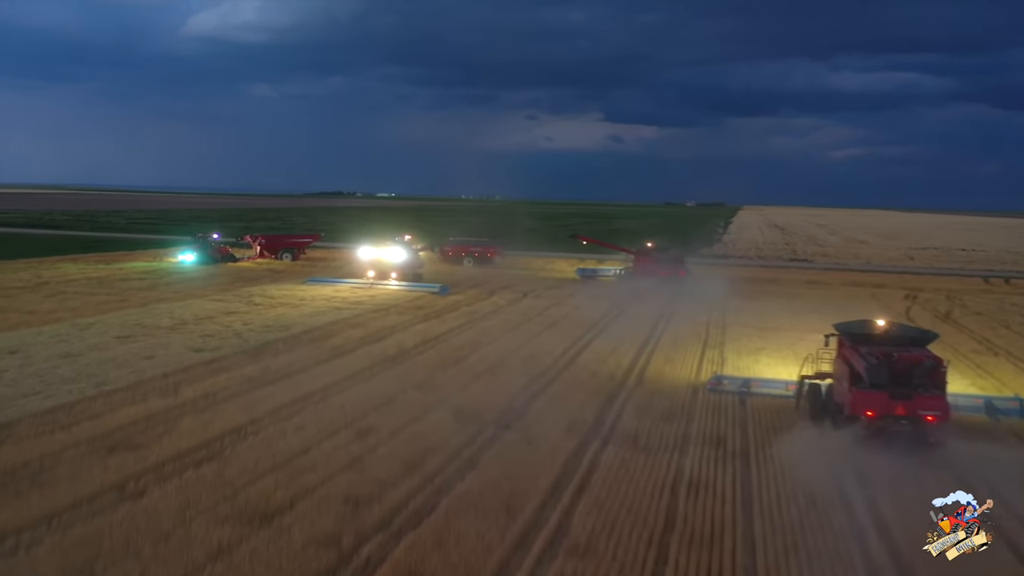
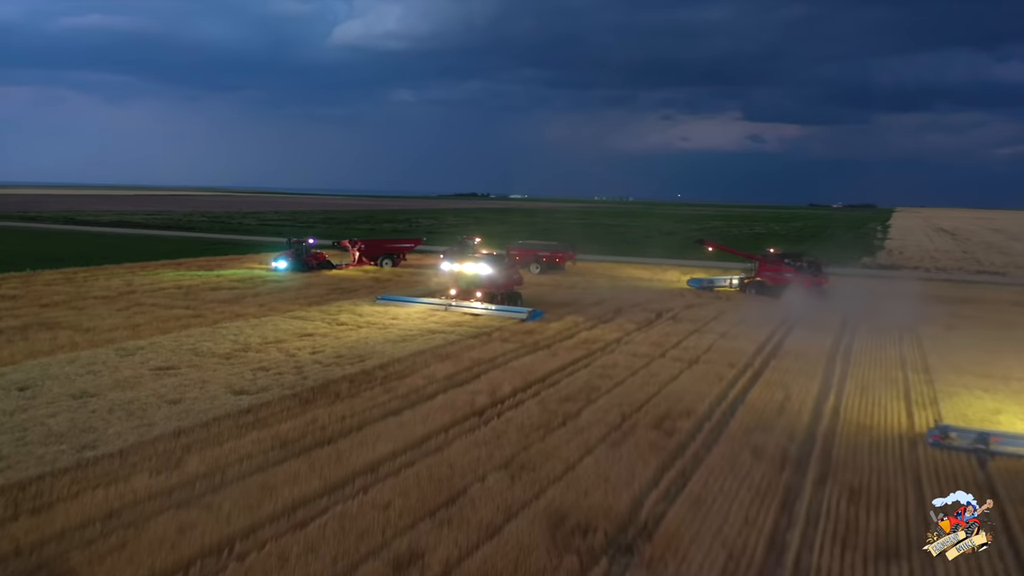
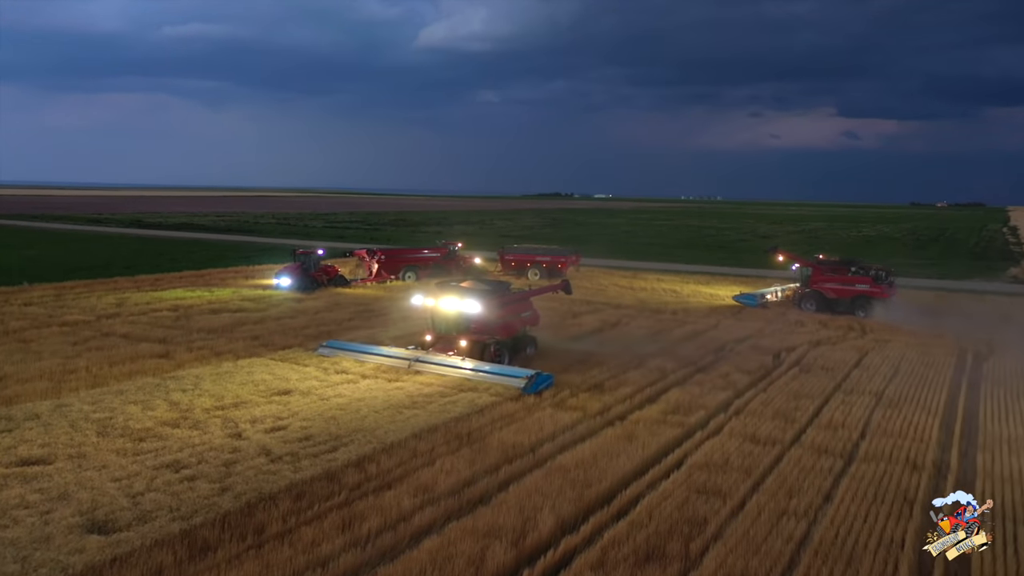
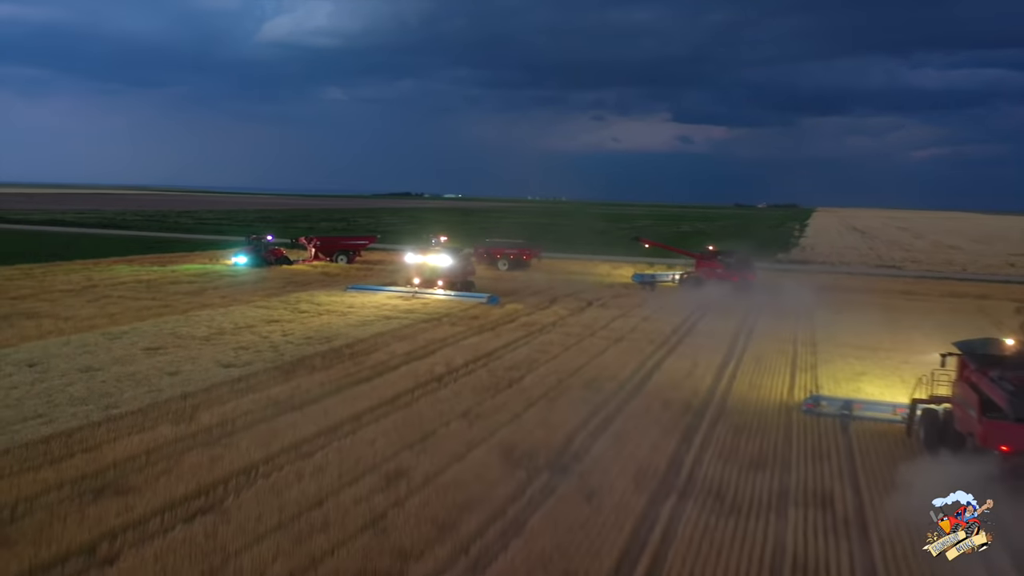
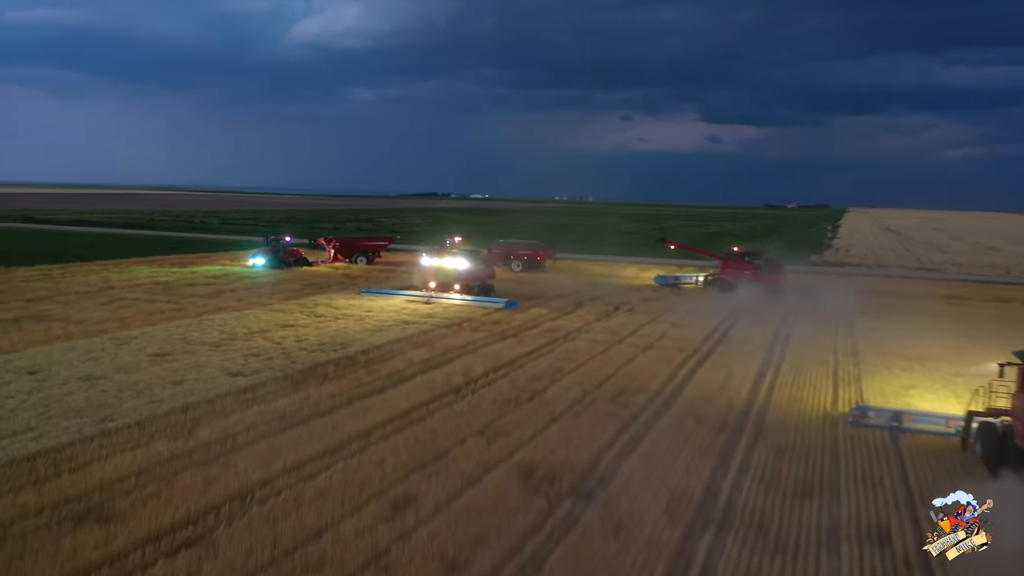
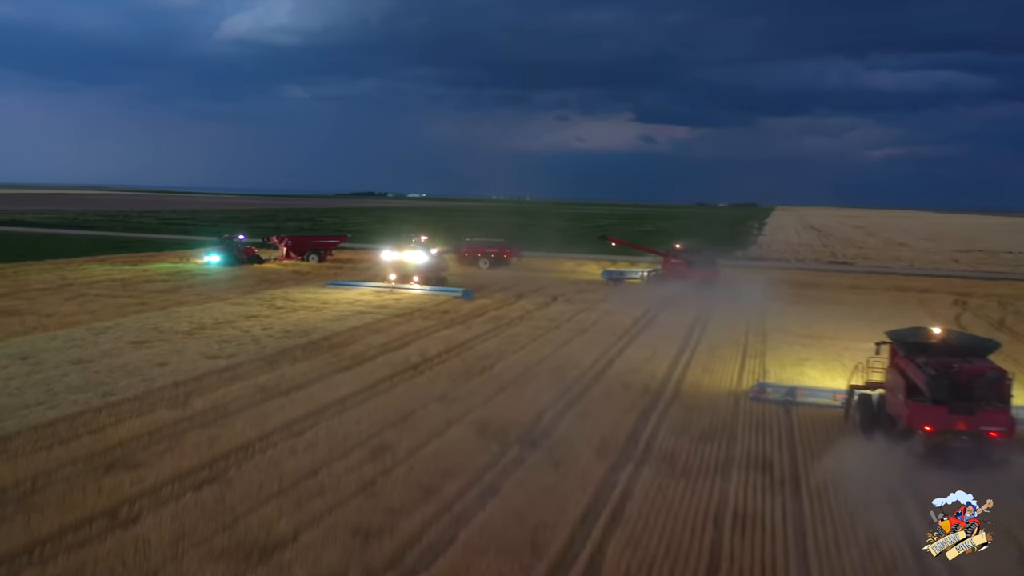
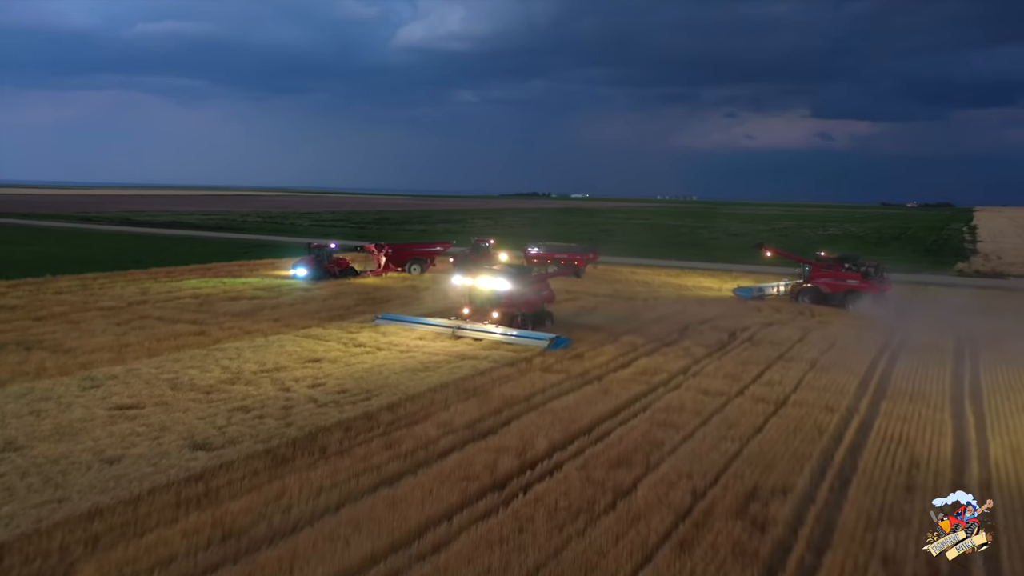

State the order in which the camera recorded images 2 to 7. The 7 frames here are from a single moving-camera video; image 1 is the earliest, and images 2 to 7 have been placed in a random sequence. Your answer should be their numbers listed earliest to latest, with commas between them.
6, 4, 5, 2, 7, 3
